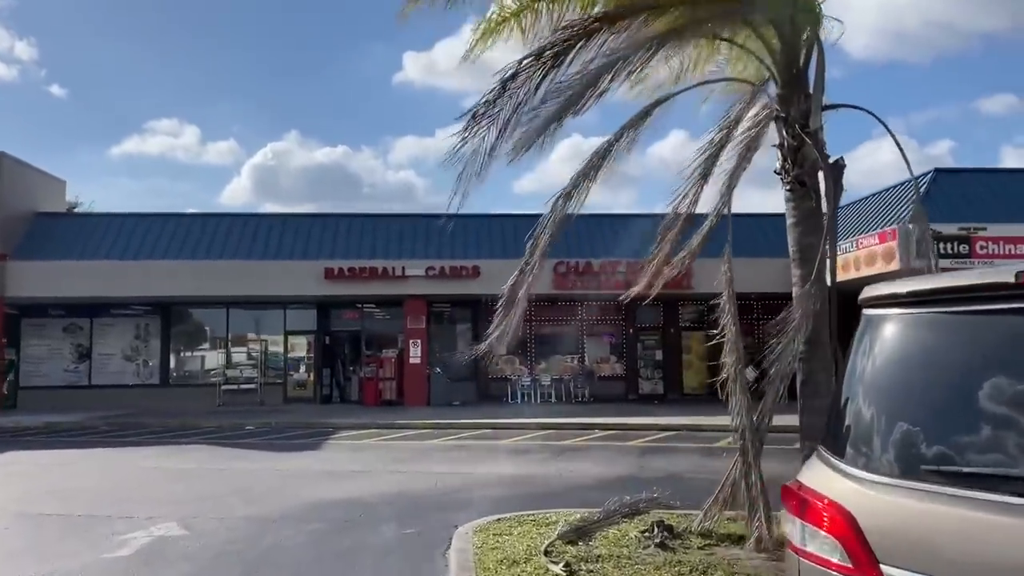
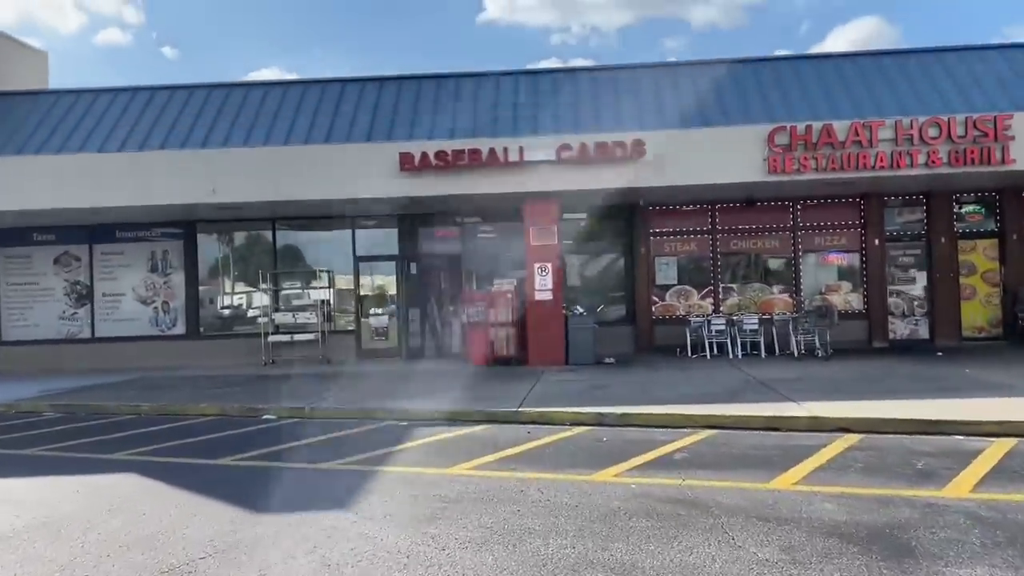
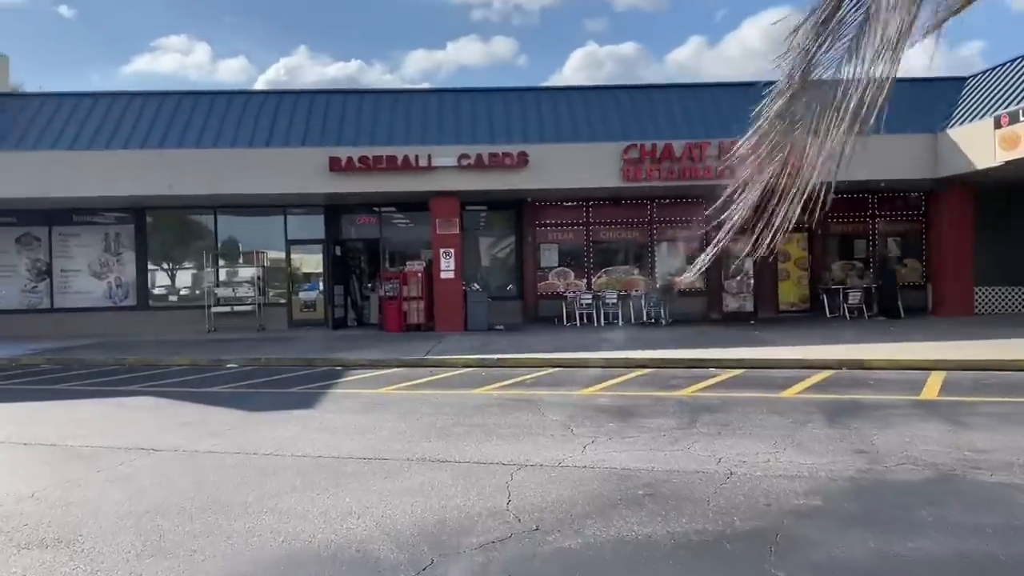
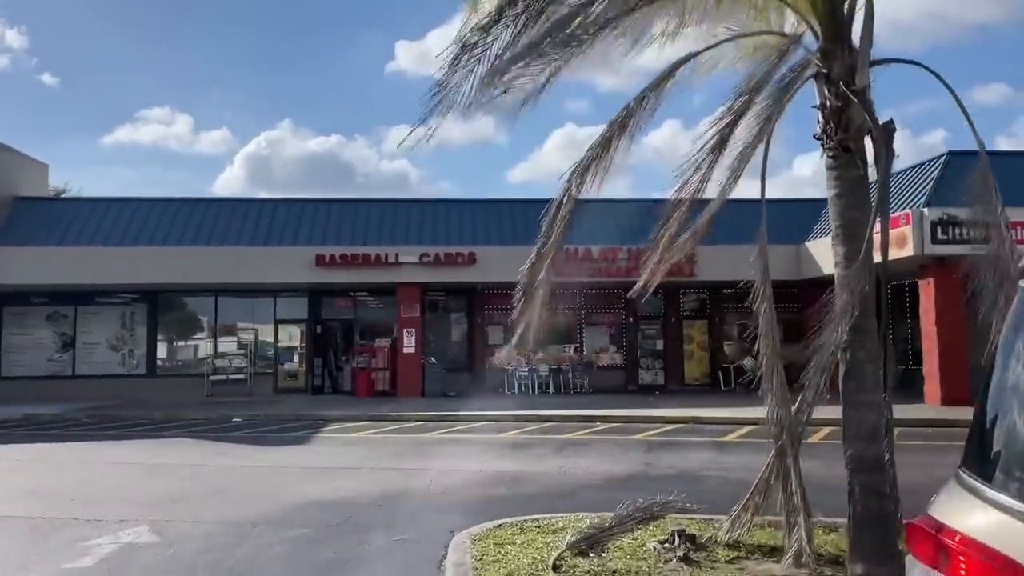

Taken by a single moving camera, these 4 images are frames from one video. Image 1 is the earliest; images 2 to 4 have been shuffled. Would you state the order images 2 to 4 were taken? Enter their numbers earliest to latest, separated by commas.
4, 3, 2
